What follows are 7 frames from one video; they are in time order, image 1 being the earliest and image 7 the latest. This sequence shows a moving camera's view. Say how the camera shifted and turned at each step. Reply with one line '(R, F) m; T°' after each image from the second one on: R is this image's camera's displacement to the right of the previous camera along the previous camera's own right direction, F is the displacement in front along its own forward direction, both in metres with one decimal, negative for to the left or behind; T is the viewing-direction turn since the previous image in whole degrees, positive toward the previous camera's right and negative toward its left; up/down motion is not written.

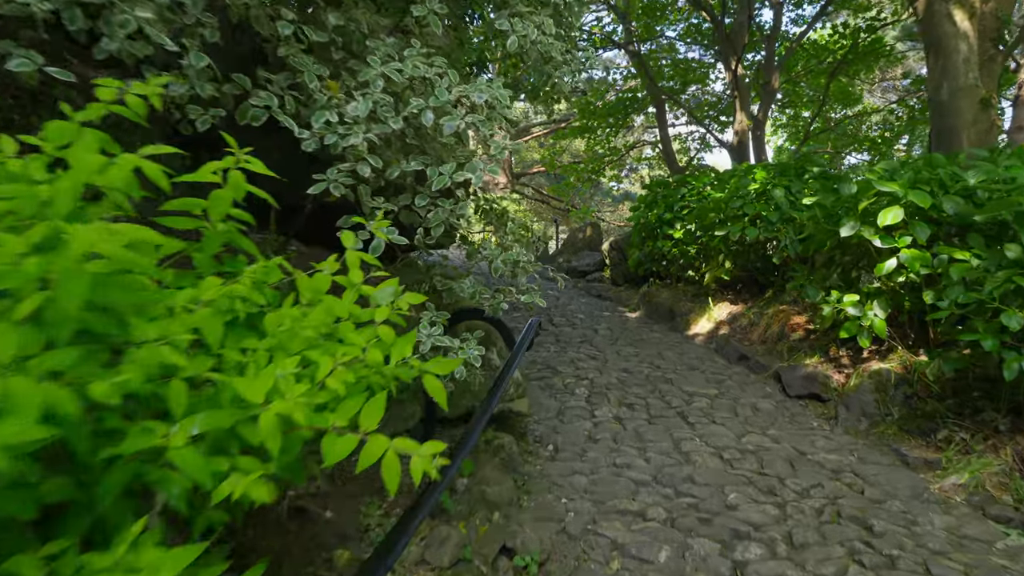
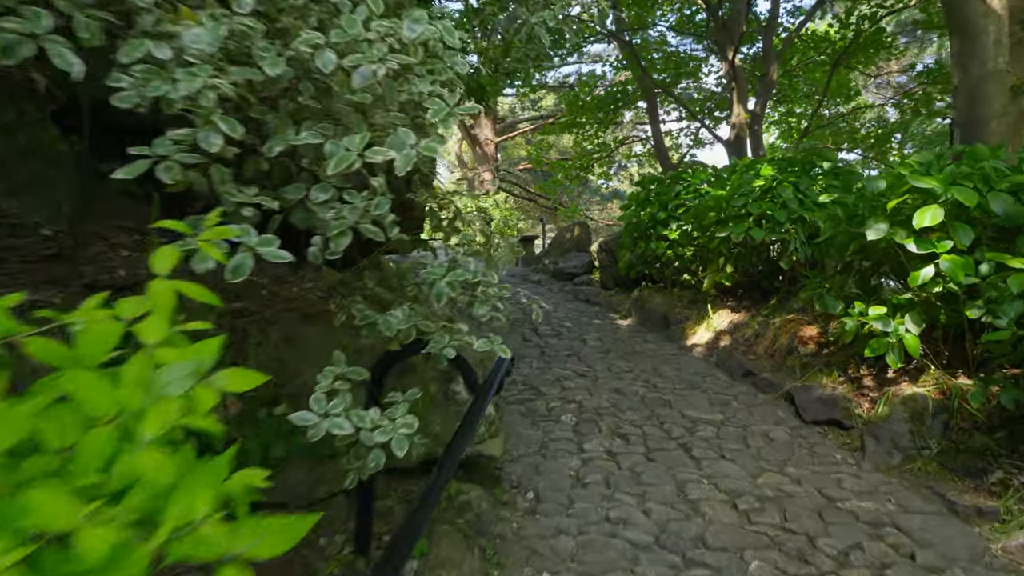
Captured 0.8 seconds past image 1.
(+0.1, +0.7) m; +1°
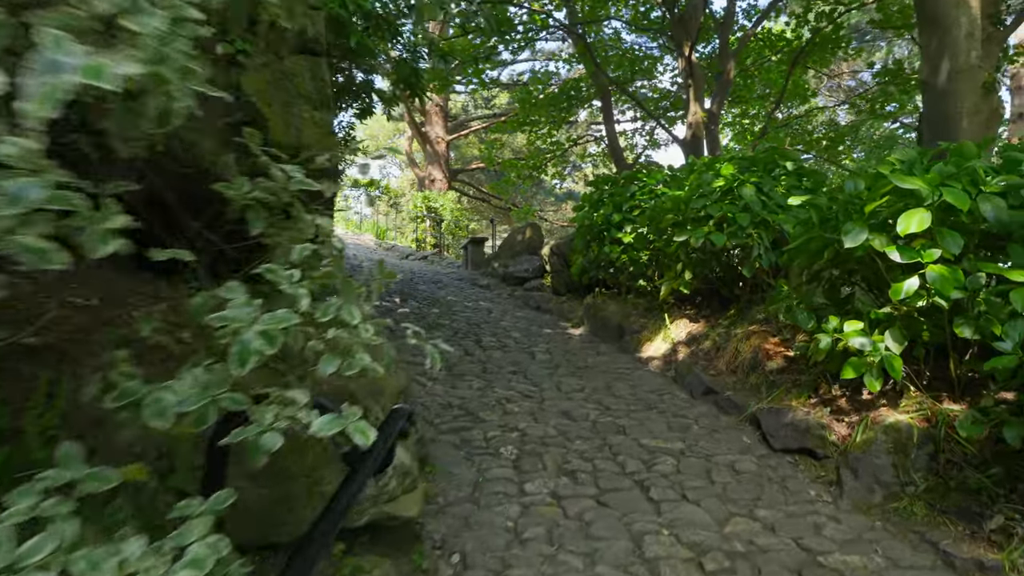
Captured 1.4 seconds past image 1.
(+0.1, +0.6) m; +4°
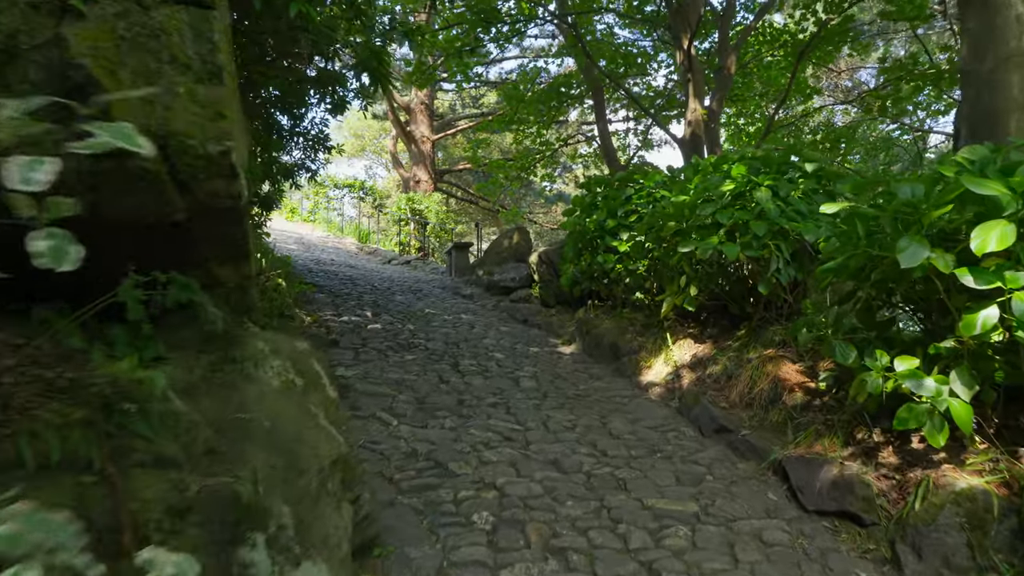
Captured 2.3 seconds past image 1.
(+0.1, +0.8) m; +1°
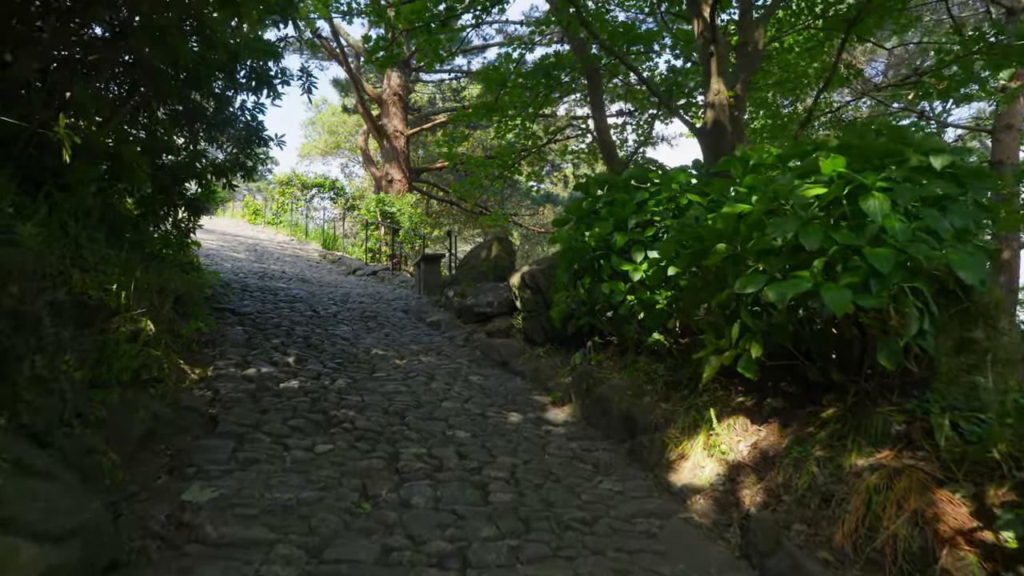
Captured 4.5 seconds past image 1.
(+0.1, +2.1) m; +1°
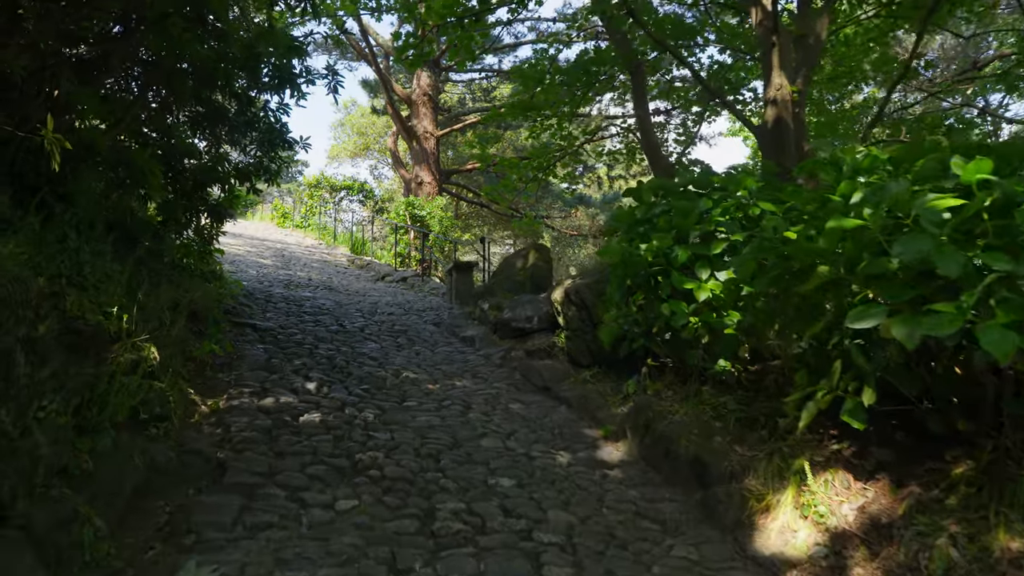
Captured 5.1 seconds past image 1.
(-0.1, +0.6) m; -2°
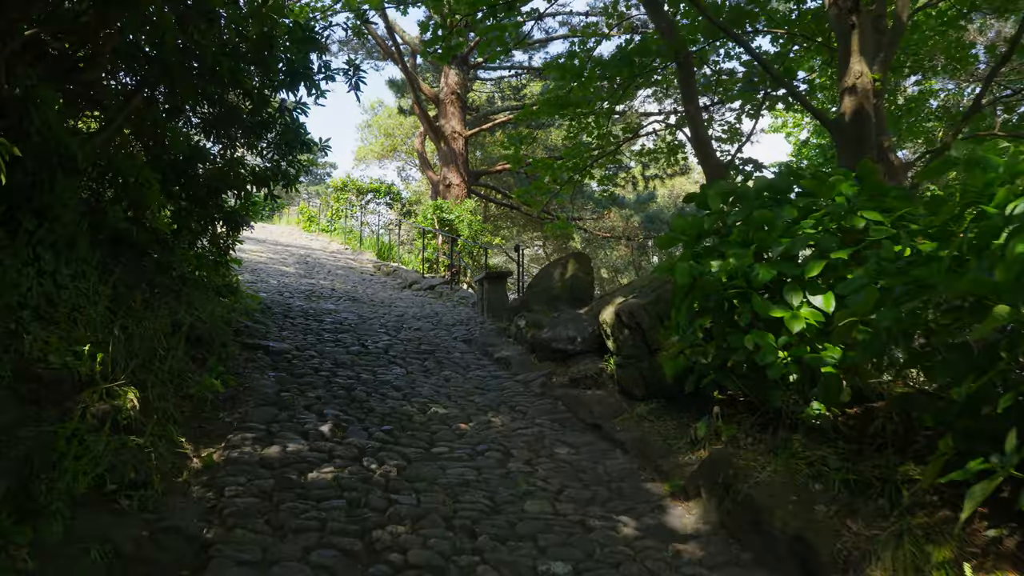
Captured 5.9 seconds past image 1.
(-0.1, +0.8) m; -2°
